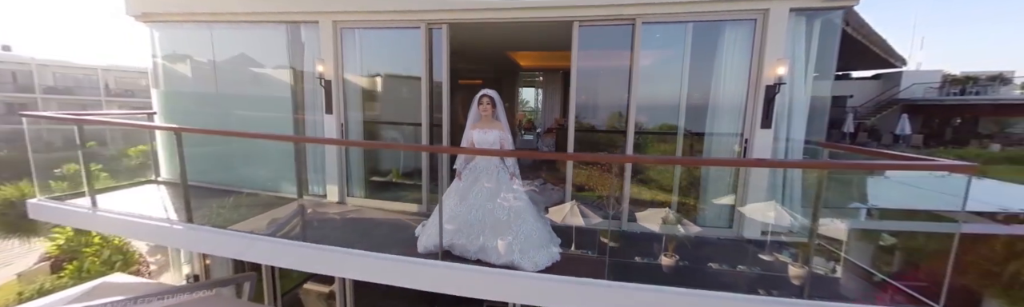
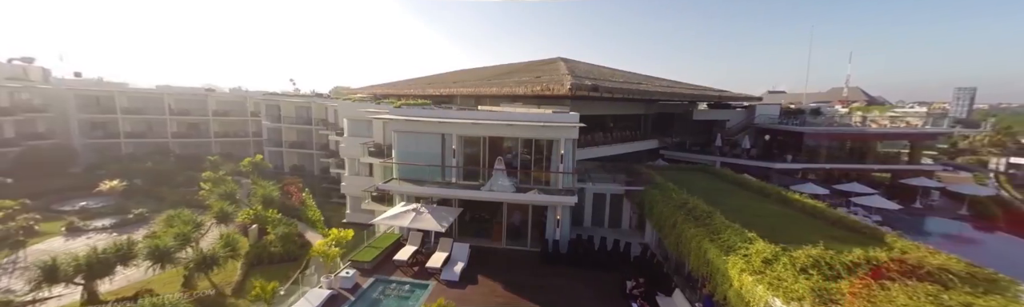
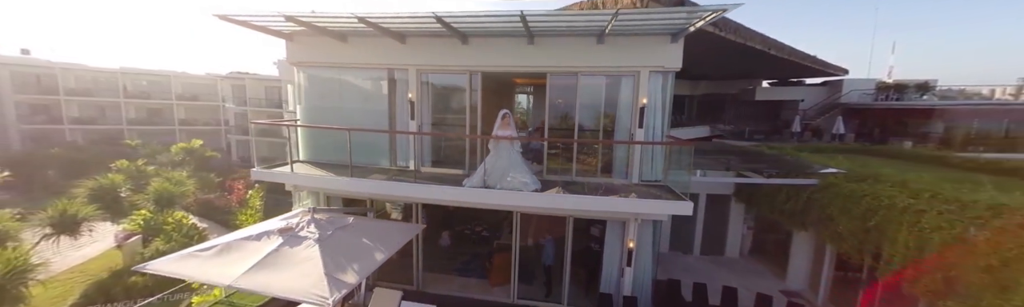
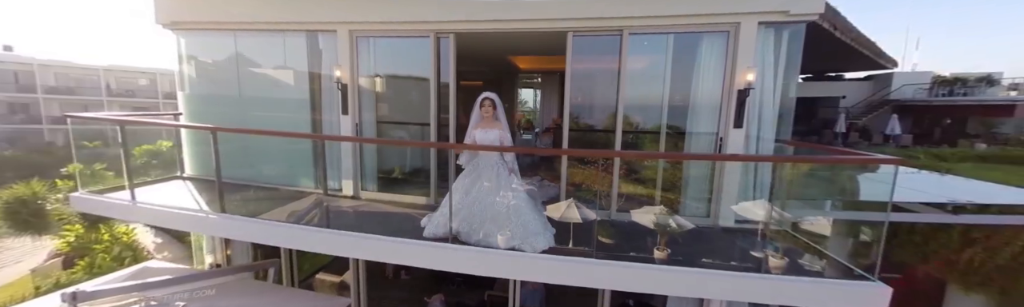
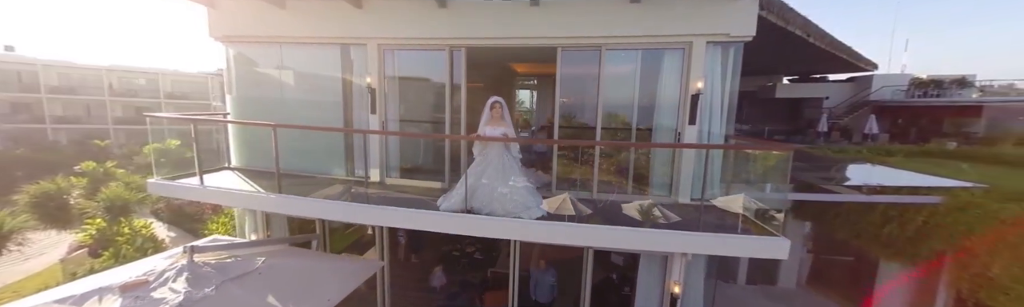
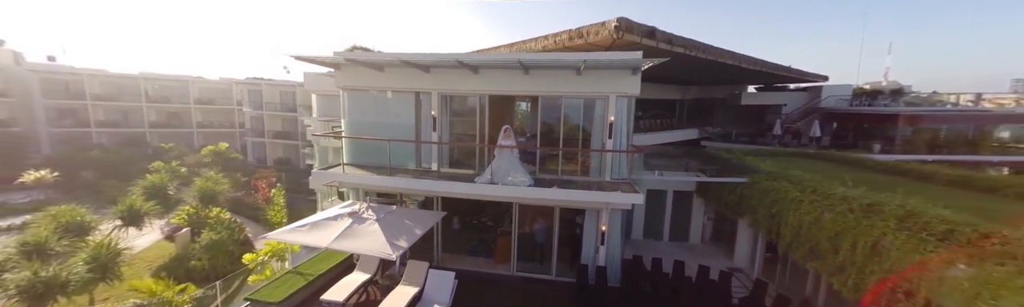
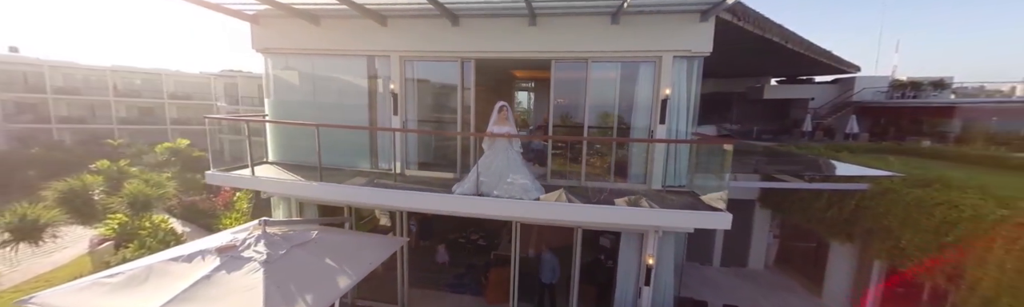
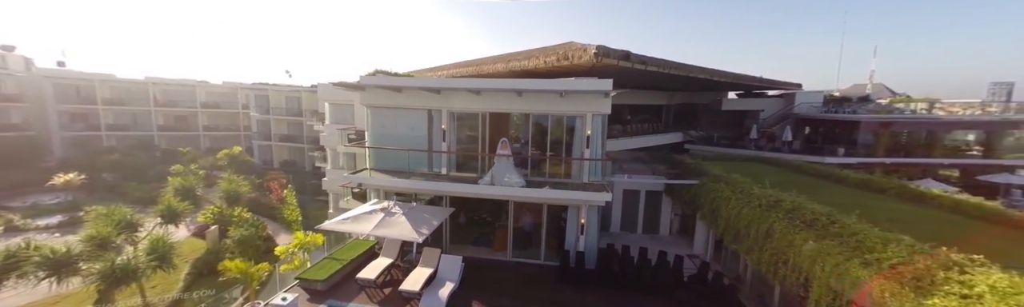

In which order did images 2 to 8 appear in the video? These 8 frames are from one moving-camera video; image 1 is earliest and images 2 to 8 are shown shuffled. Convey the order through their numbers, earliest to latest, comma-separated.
4, 5, 7, 3, 6, 8, 2
